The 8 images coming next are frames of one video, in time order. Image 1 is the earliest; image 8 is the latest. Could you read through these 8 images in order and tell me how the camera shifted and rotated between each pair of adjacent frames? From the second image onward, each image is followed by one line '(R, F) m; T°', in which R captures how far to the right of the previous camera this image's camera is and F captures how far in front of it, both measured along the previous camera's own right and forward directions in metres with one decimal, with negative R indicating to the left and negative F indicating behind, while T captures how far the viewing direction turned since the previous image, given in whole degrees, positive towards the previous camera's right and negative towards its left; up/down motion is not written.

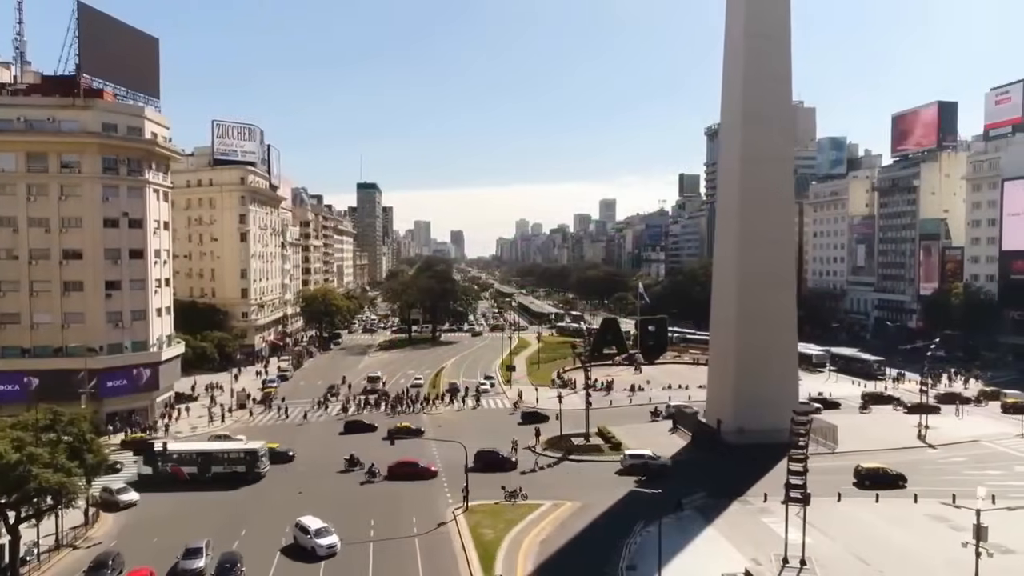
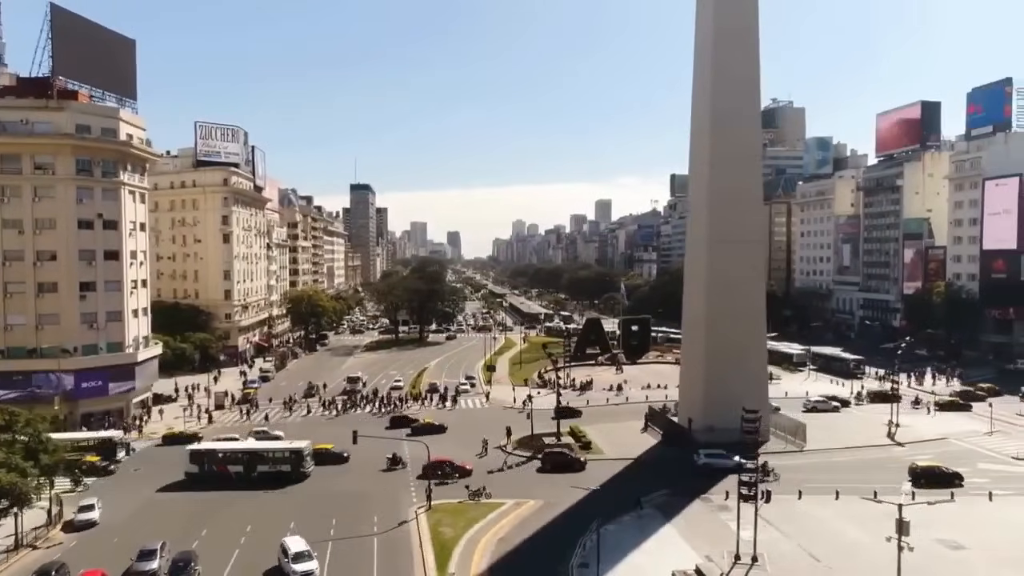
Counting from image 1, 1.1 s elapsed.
(+1.5, -0.2) m; 0°
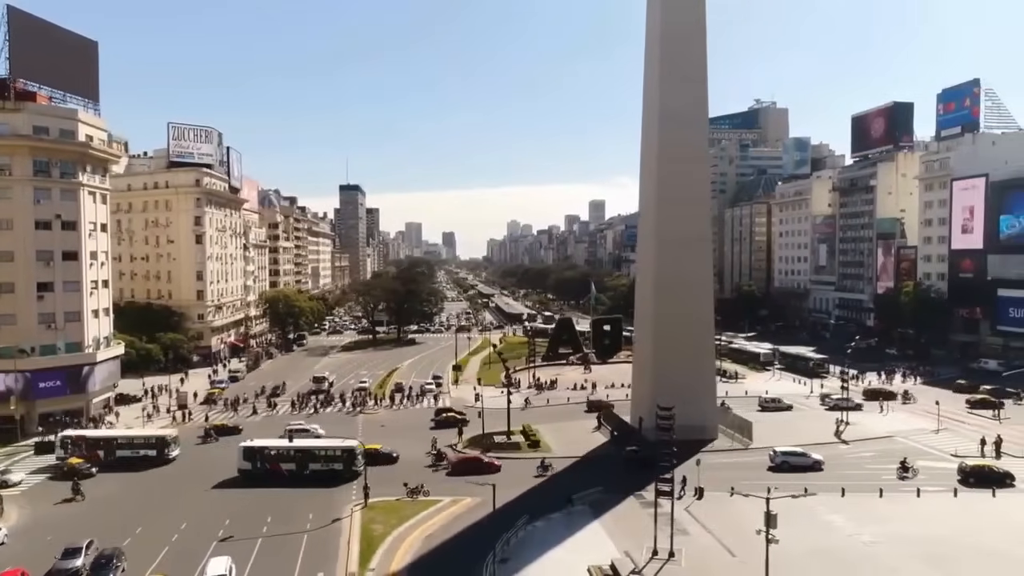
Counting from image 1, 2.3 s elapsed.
(+2.7, -0.4) m; 0°
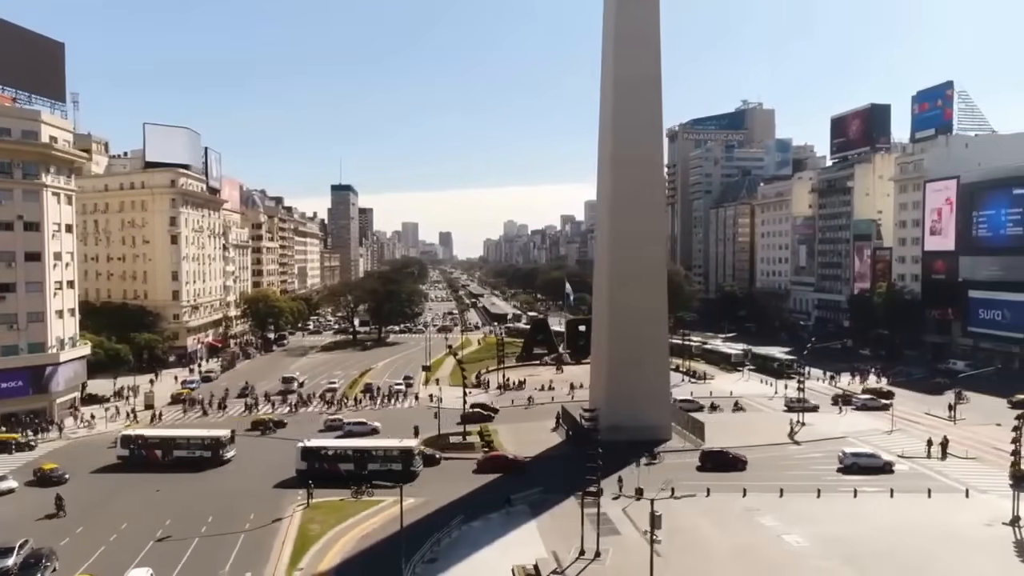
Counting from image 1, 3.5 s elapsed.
(+2.5, -0.3) m; 0°
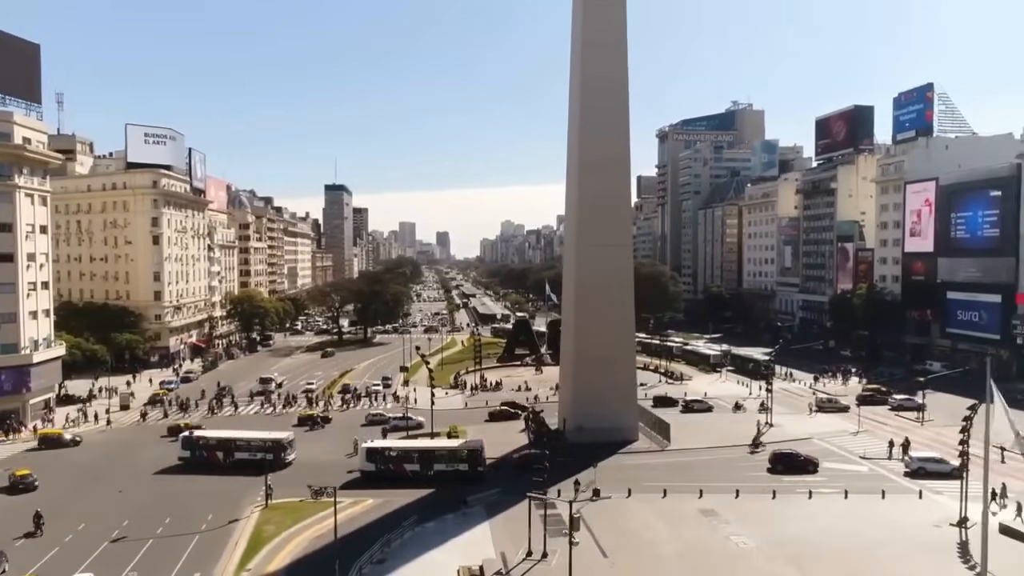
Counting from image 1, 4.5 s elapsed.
(+1.8, -0.2) m; 0°
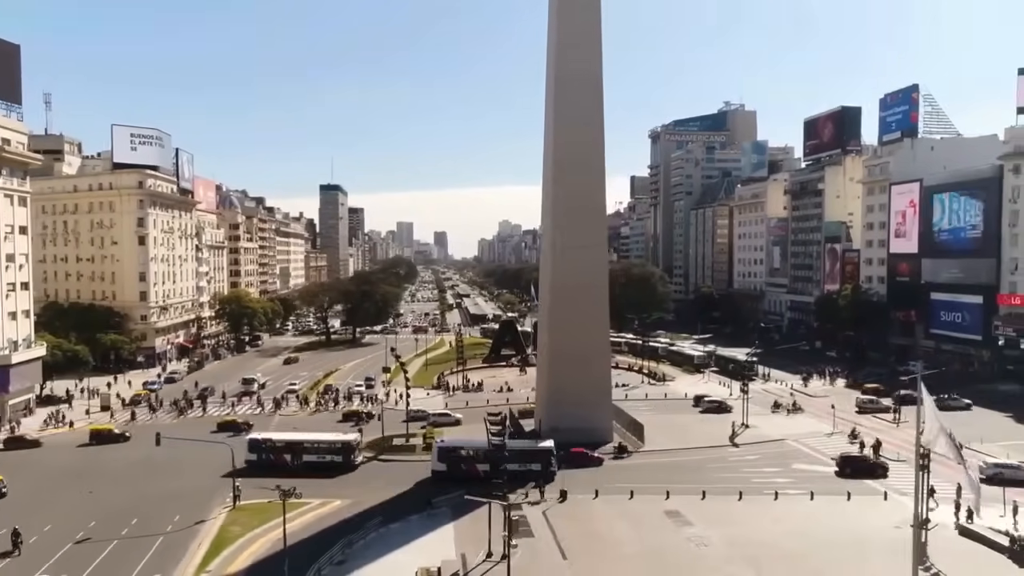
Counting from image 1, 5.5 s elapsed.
(+1.4, -0.1) m; 0°
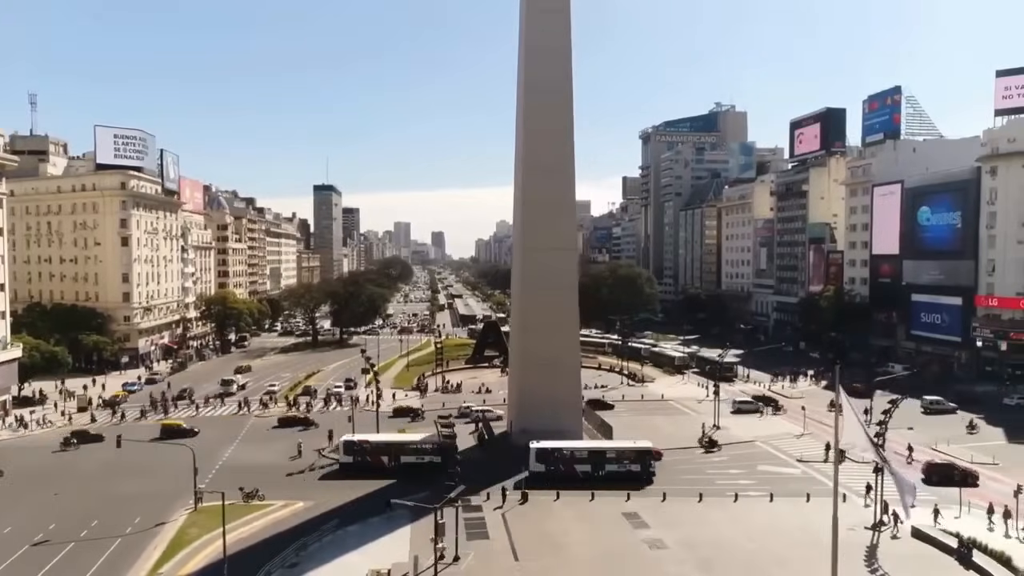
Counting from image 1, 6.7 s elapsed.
(+1.6, -0.1) m; 0°
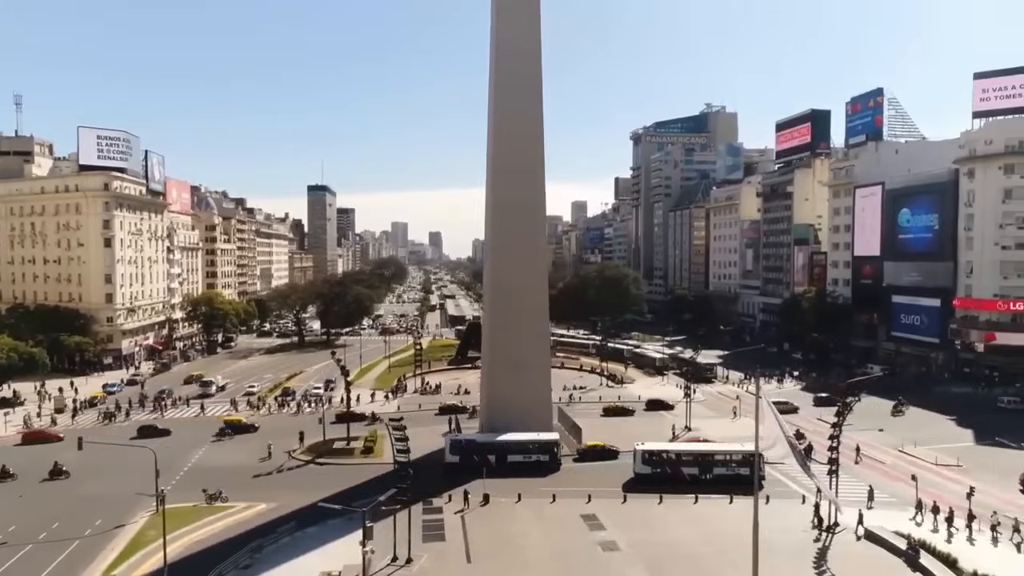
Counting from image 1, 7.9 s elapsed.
(+1.6, -0.1) m; 0°
